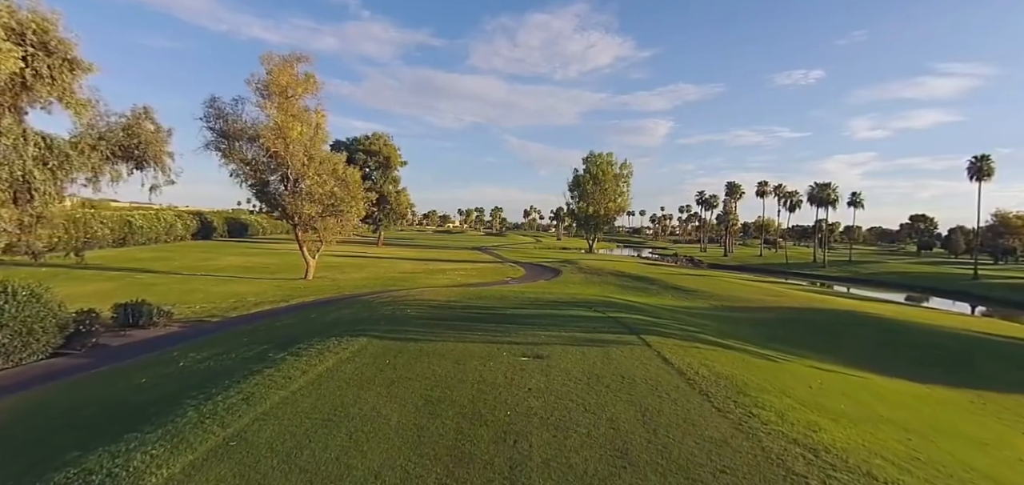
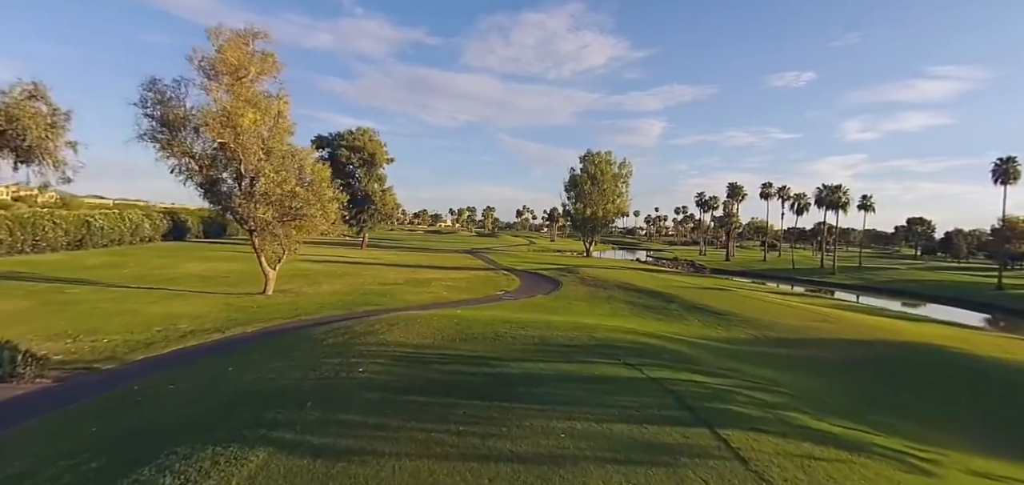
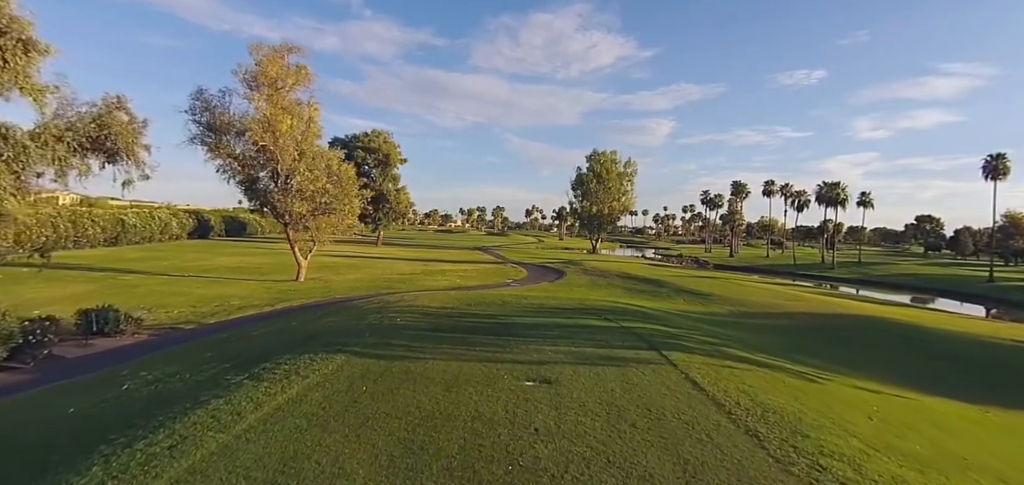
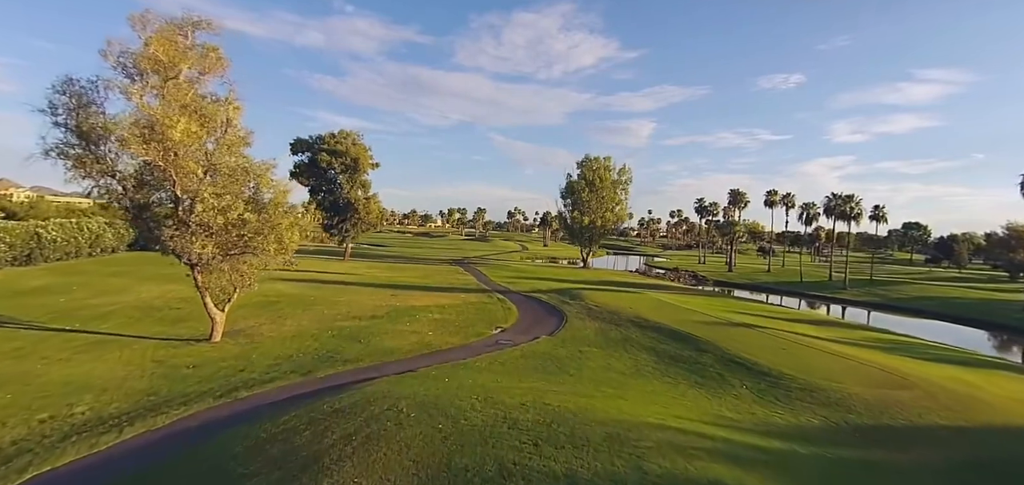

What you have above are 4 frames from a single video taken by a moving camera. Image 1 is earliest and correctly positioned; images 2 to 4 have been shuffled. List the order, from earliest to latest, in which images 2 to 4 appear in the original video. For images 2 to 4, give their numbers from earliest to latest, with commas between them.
3, 2, 4
